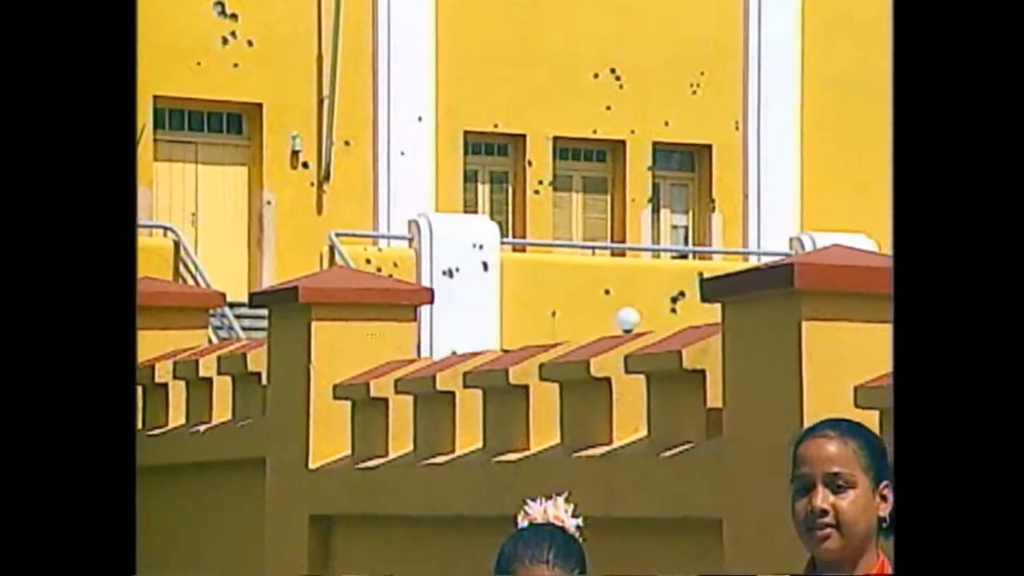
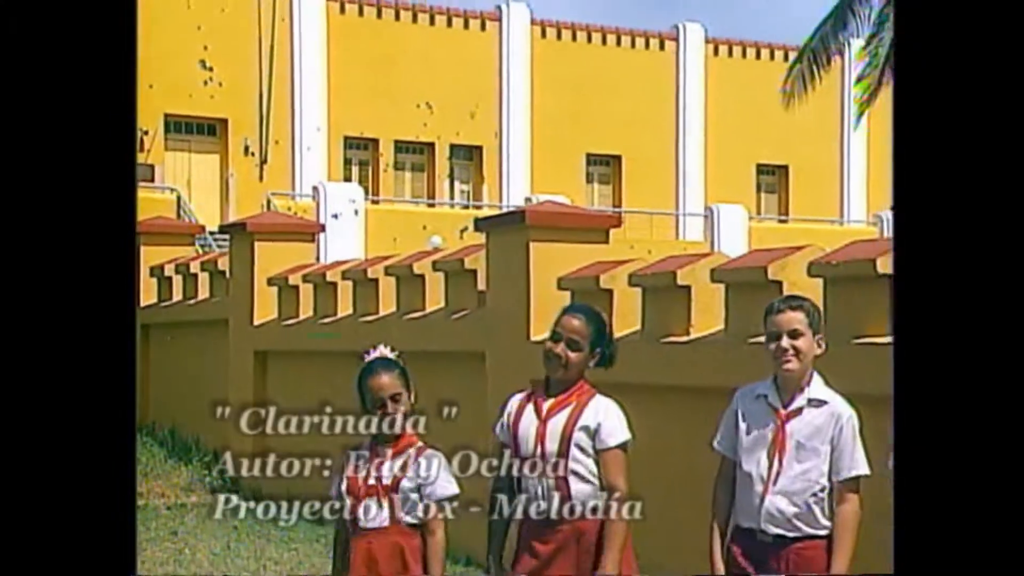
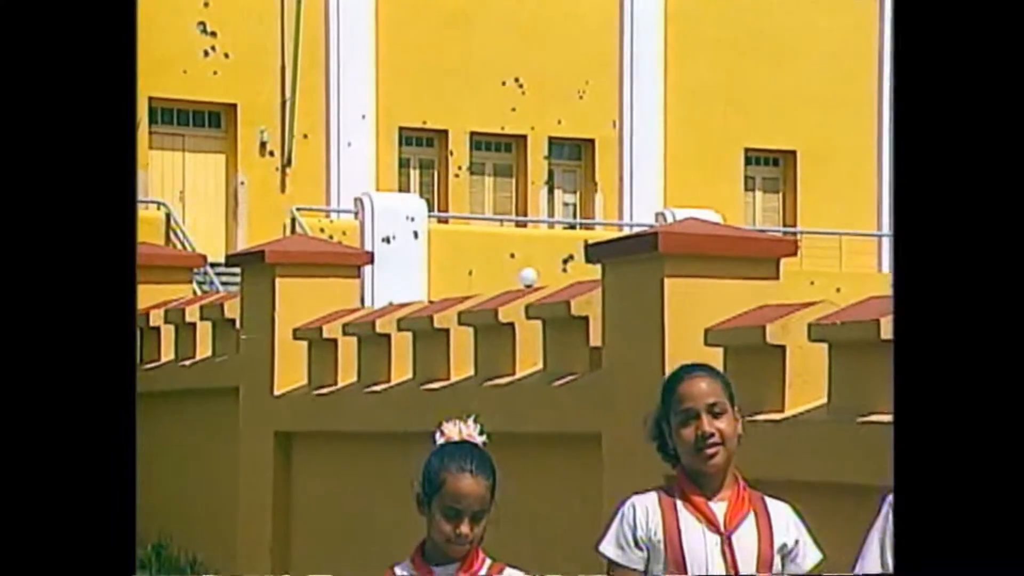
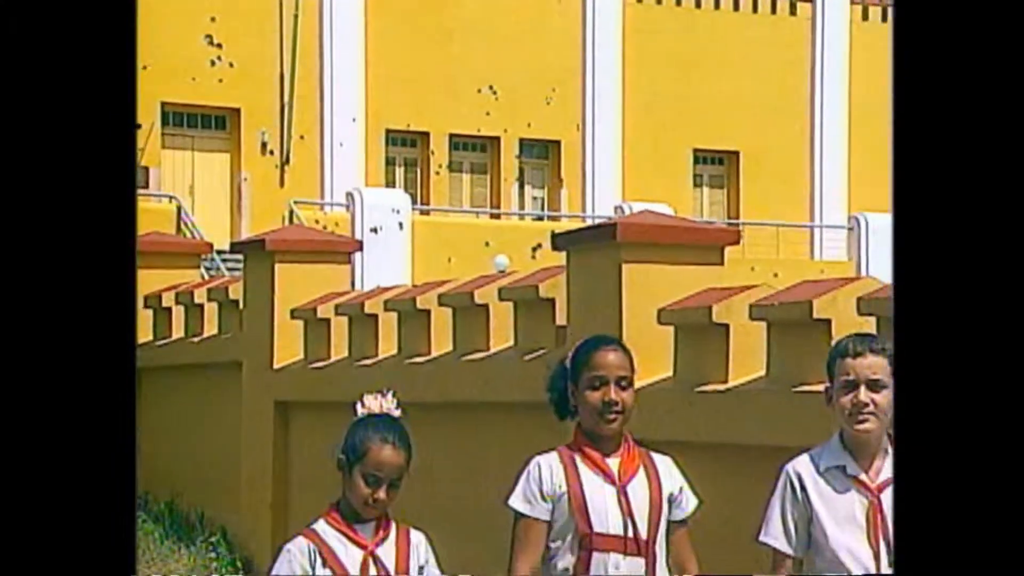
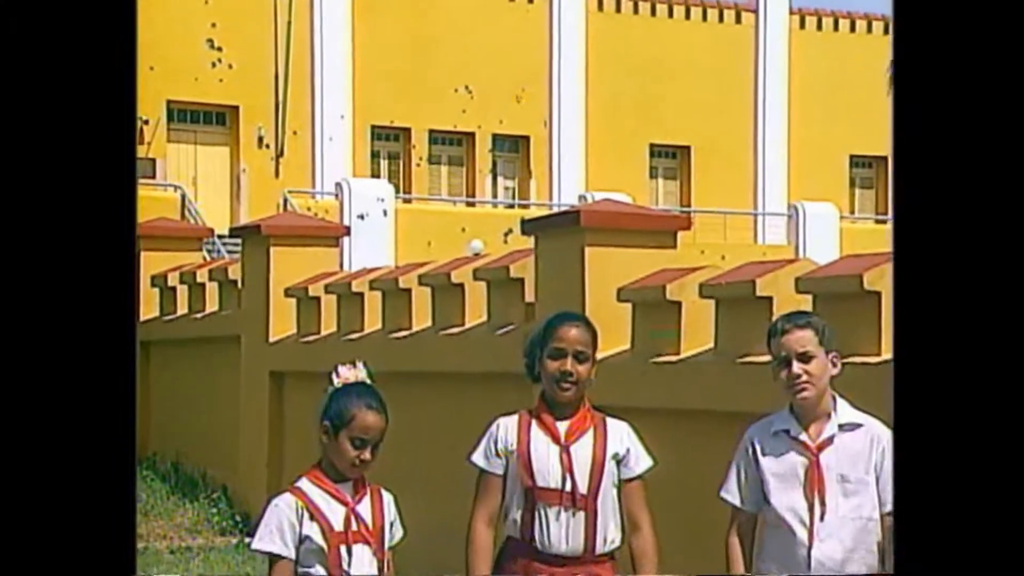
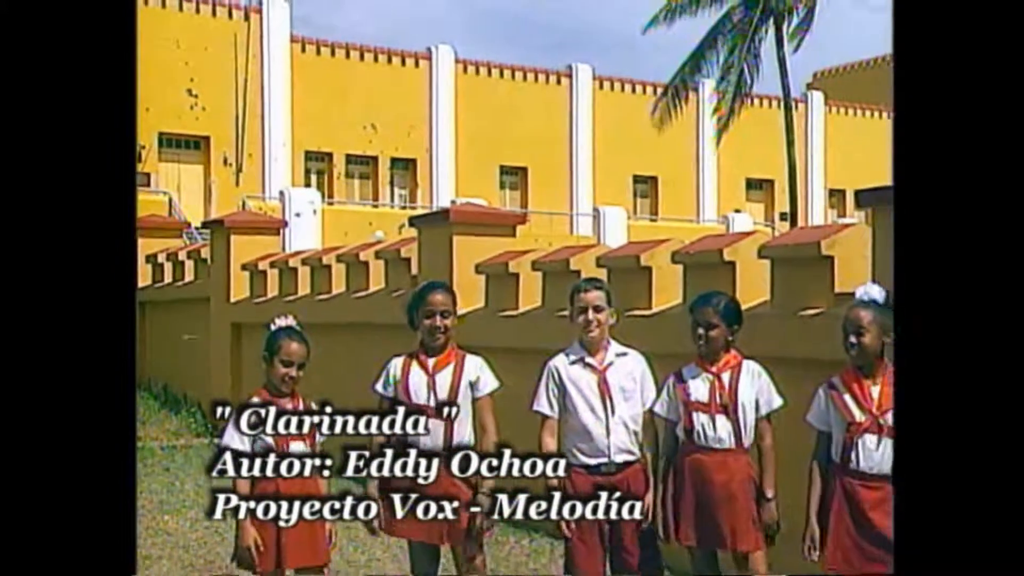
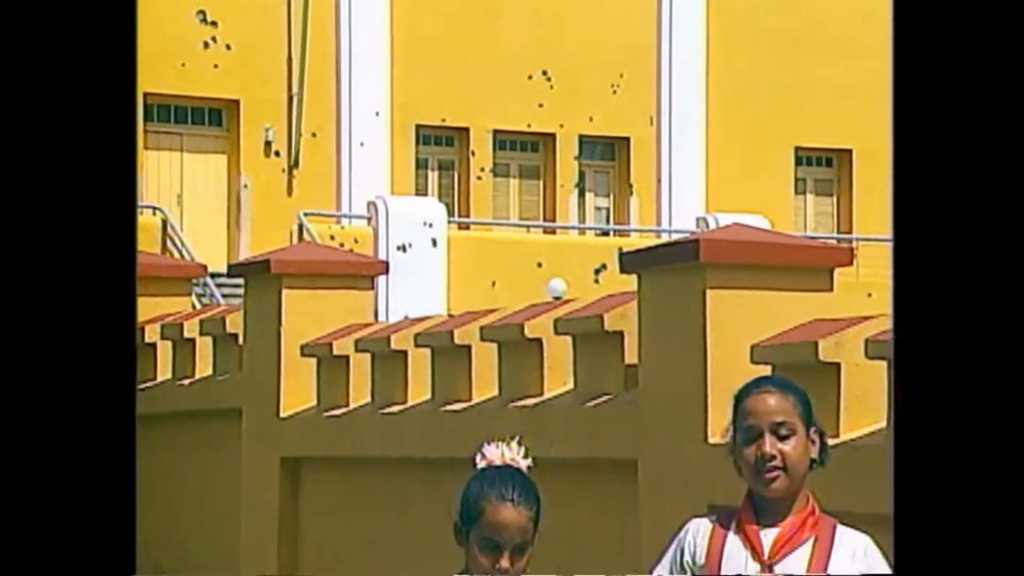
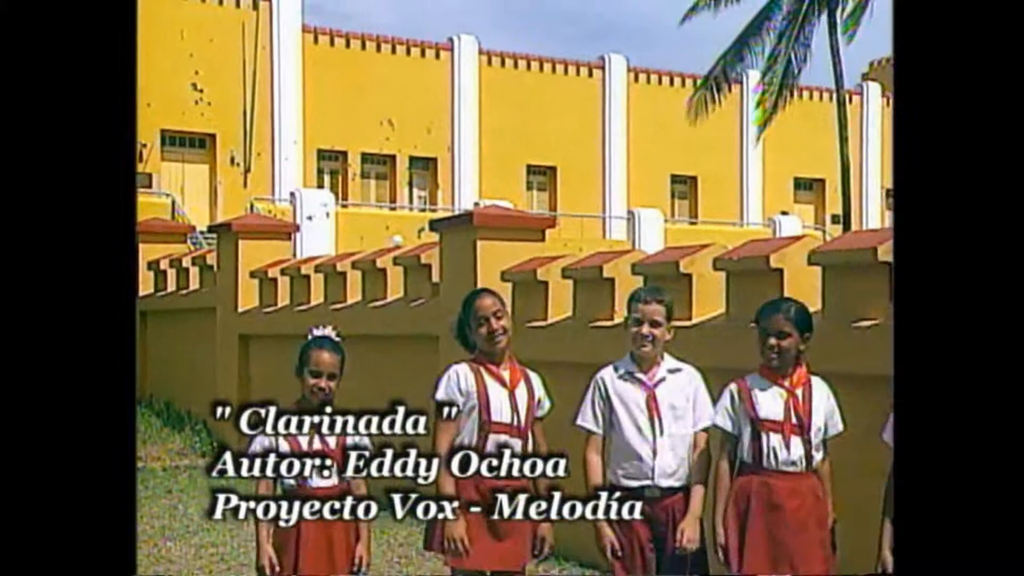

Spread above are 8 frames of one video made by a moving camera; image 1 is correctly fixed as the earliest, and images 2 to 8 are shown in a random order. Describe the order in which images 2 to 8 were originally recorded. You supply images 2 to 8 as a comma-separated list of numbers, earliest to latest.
7, 3, 4, 5, 2, 8, 6
